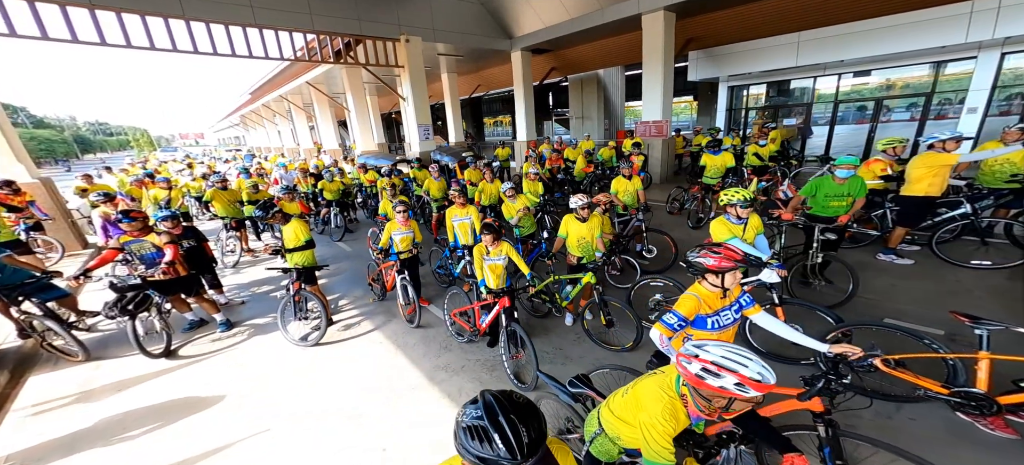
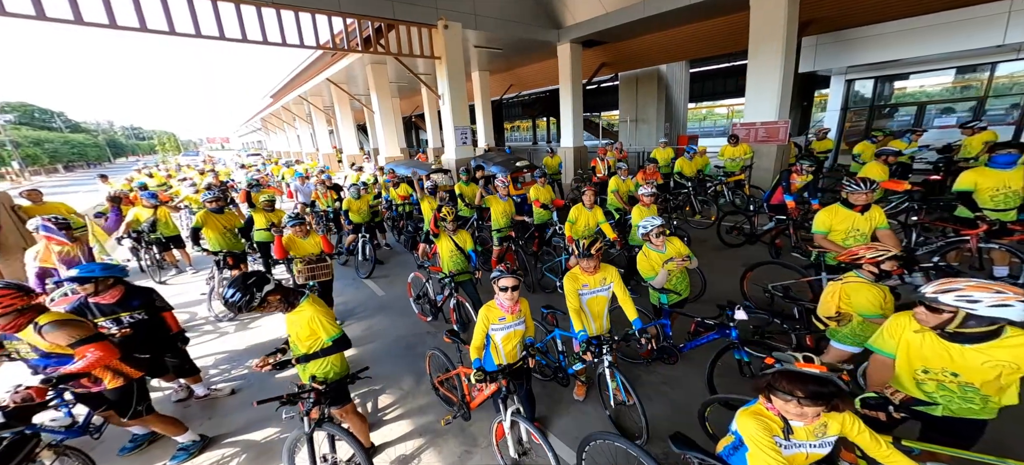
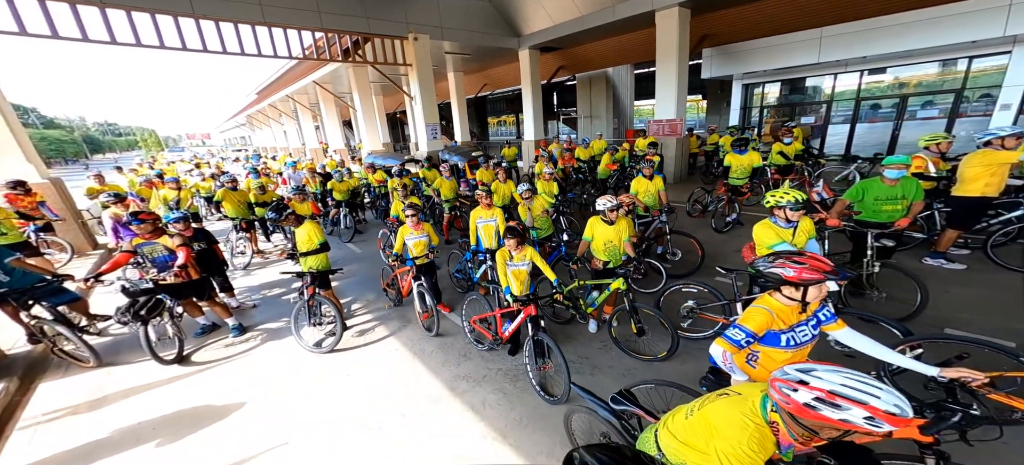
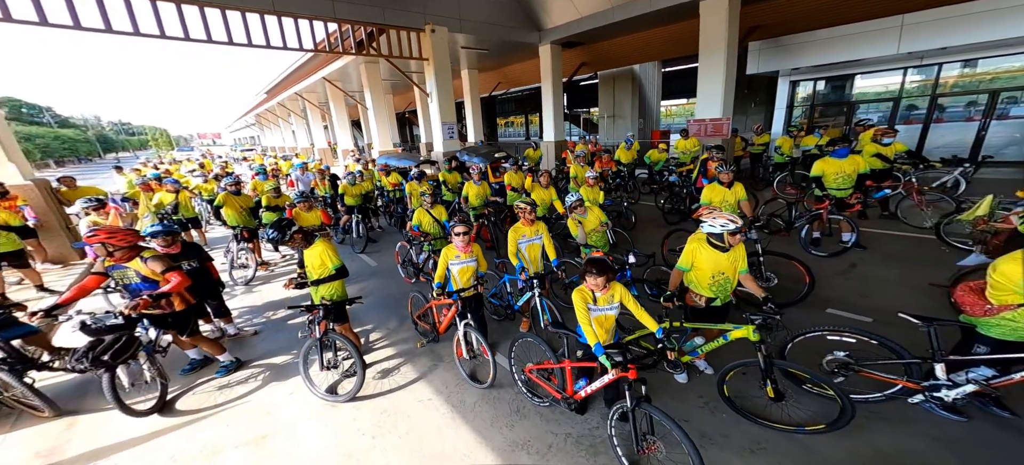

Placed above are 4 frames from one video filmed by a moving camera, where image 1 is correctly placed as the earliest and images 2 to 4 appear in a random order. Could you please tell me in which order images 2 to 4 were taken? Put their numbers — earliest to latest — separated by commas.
3, 4, 2
